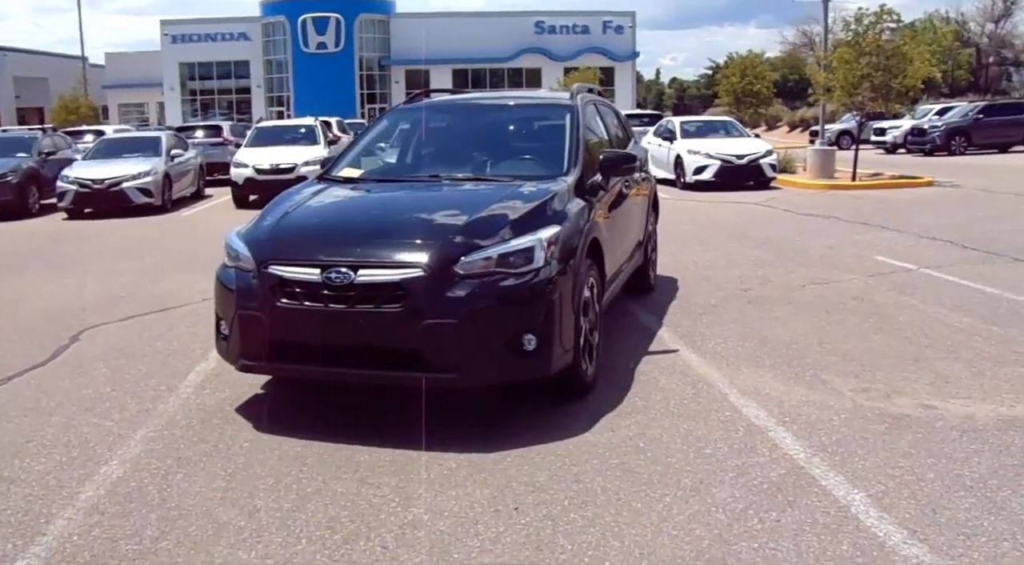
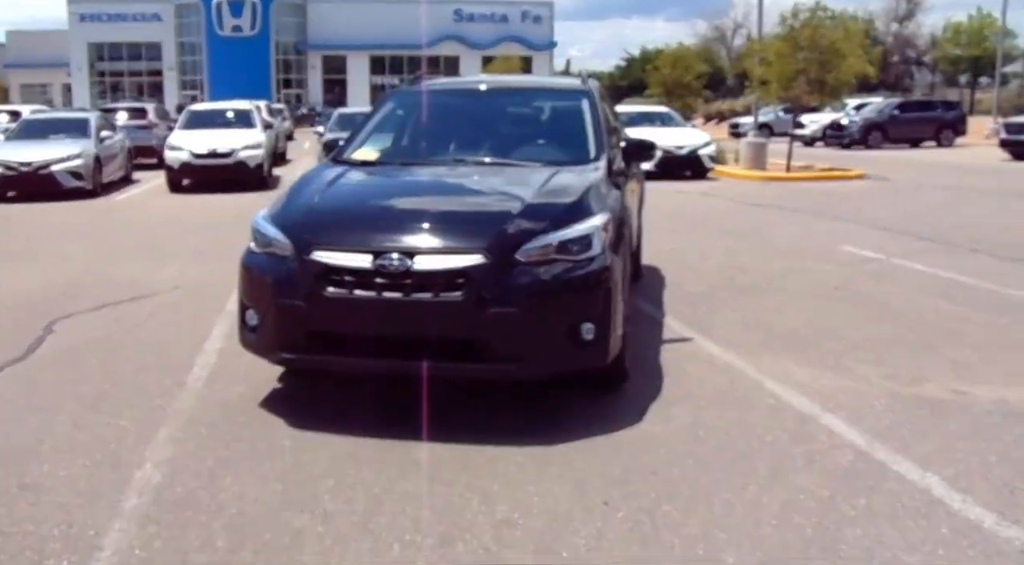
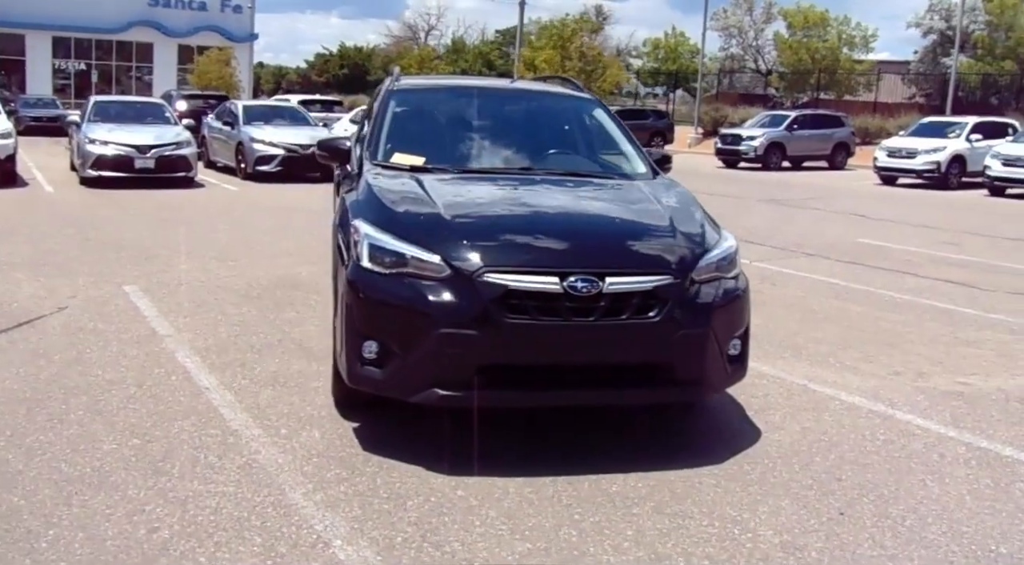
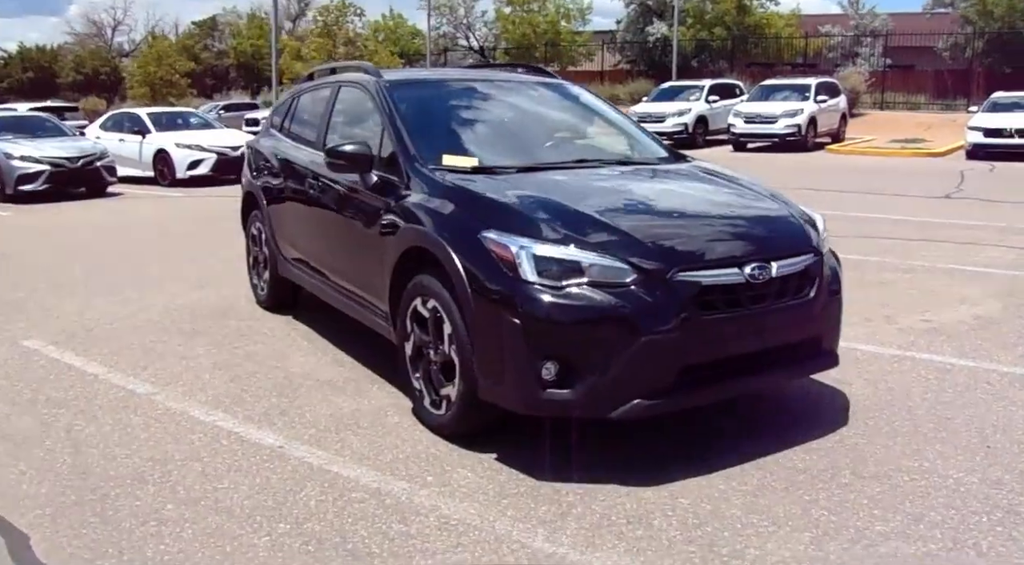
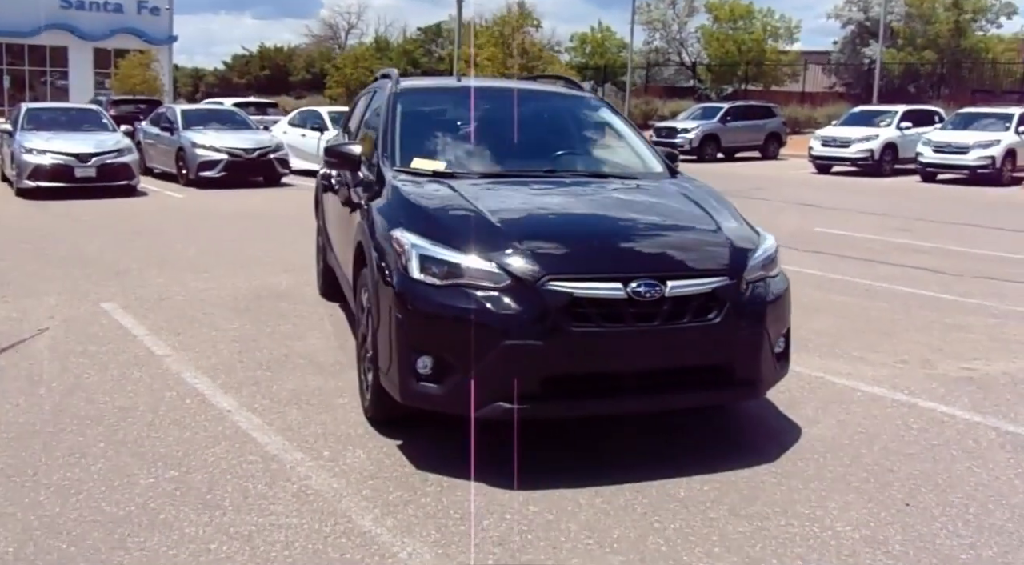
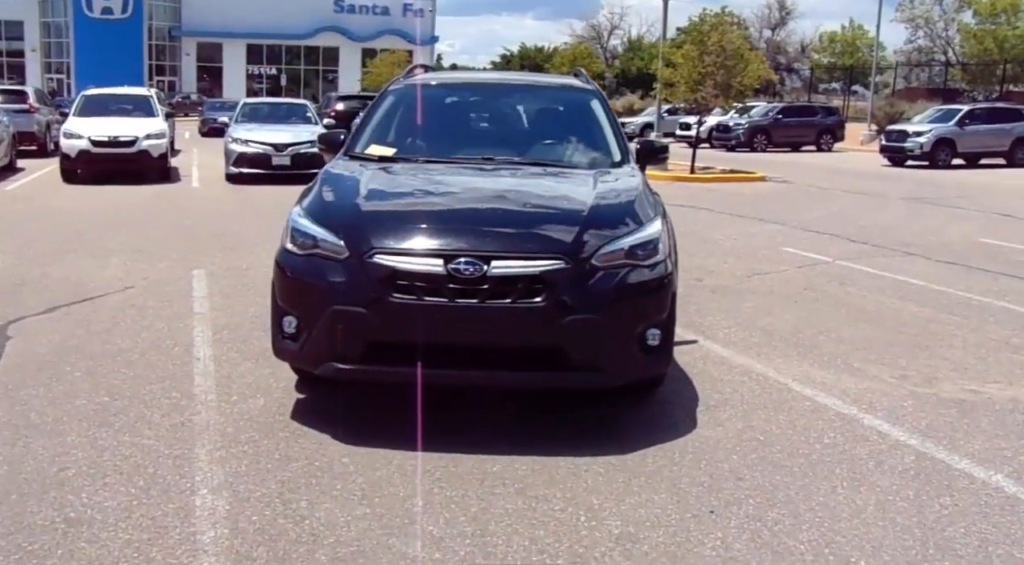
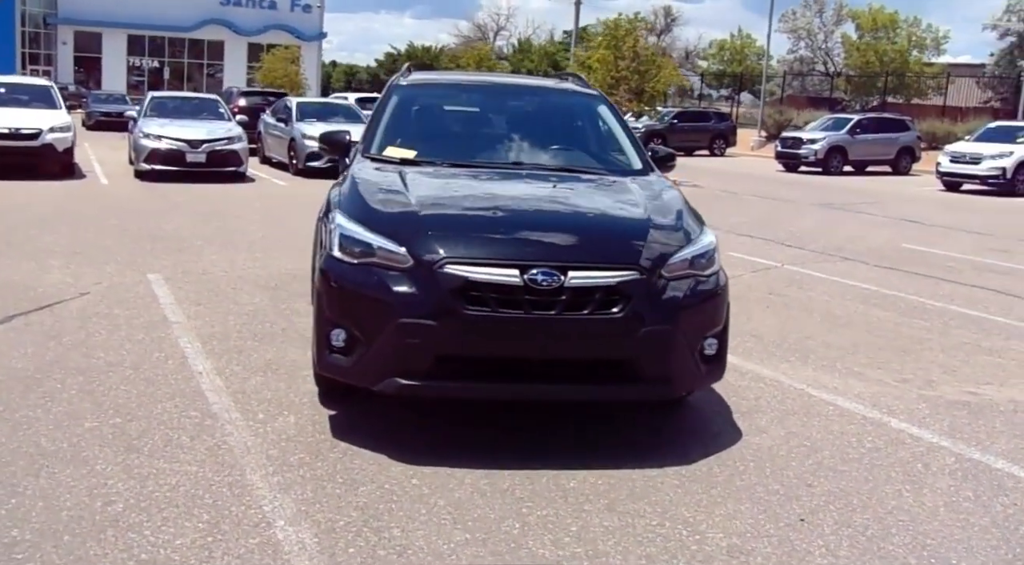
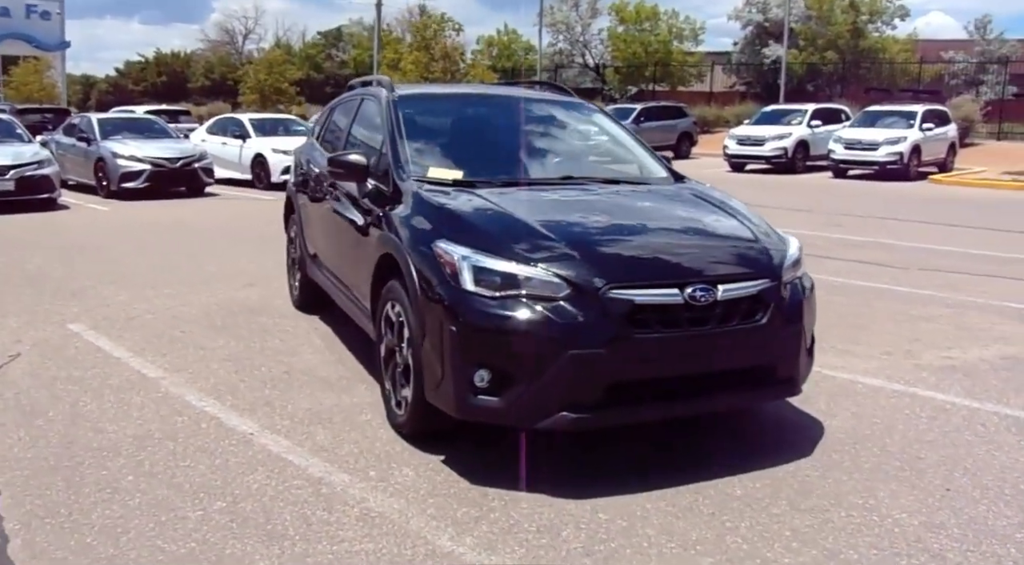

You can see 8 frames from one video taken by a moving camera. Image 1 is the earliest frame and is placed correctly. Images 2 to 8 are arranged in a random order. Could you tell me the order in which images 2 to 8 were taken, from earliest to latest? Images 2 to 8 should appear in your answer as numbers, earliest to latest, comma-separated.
2, 6, 7, 3, 5, 8, 4
